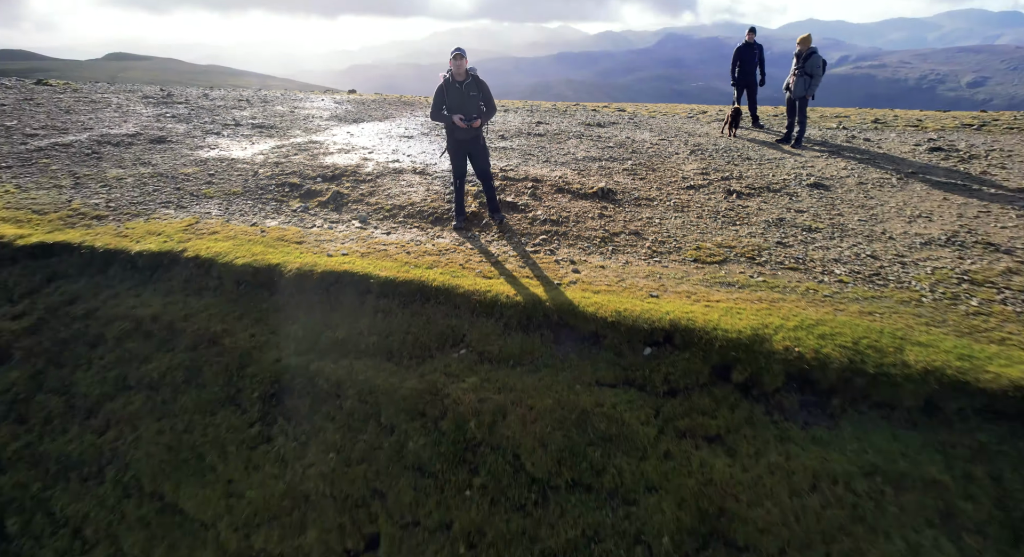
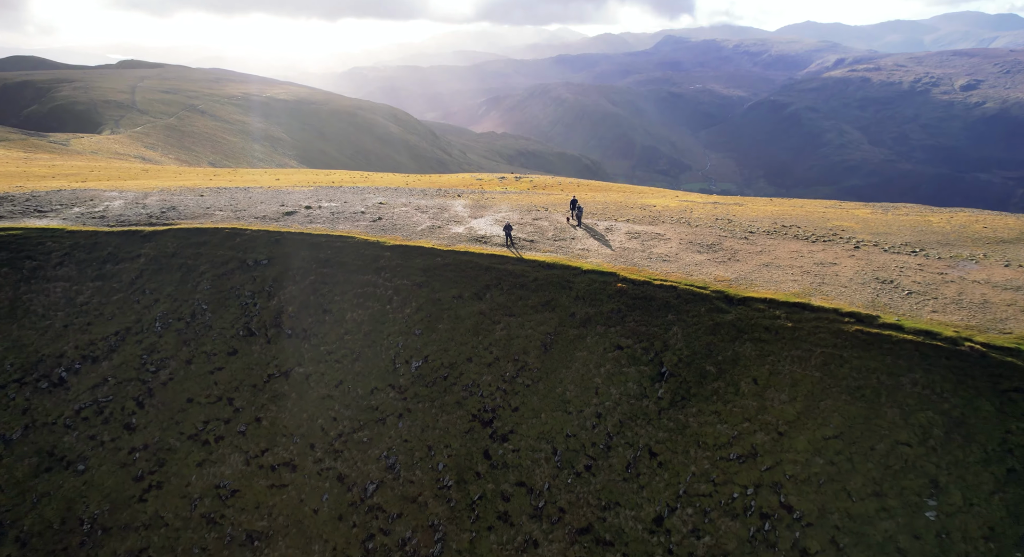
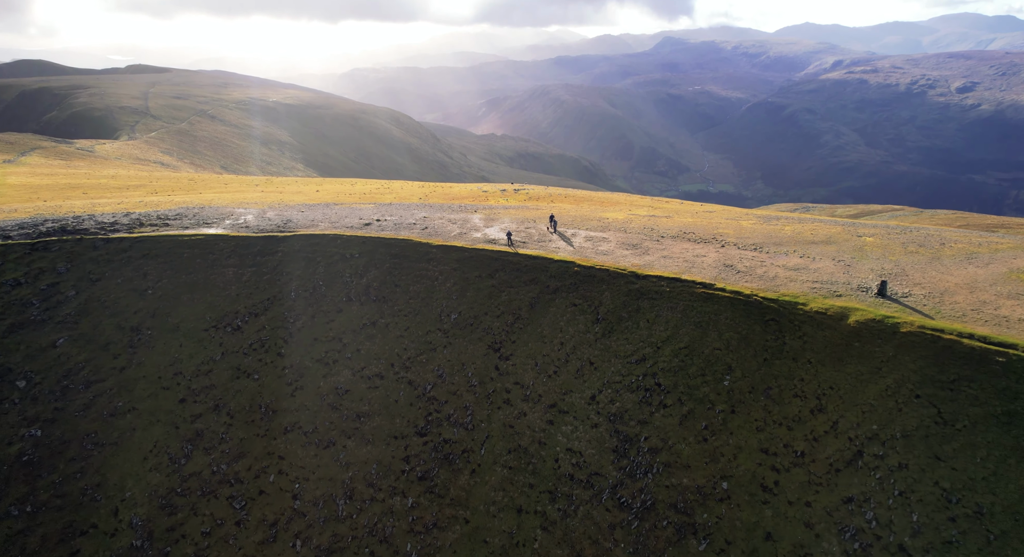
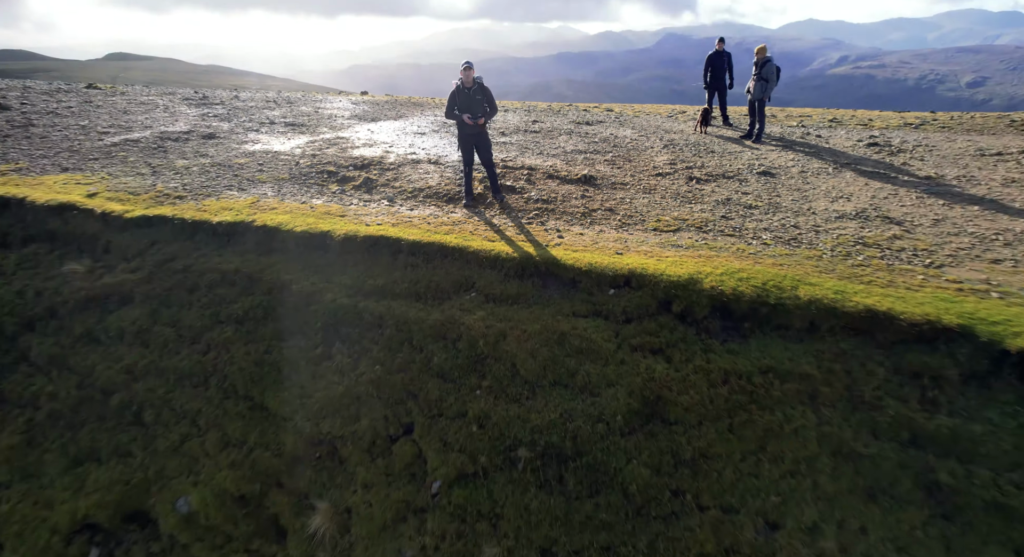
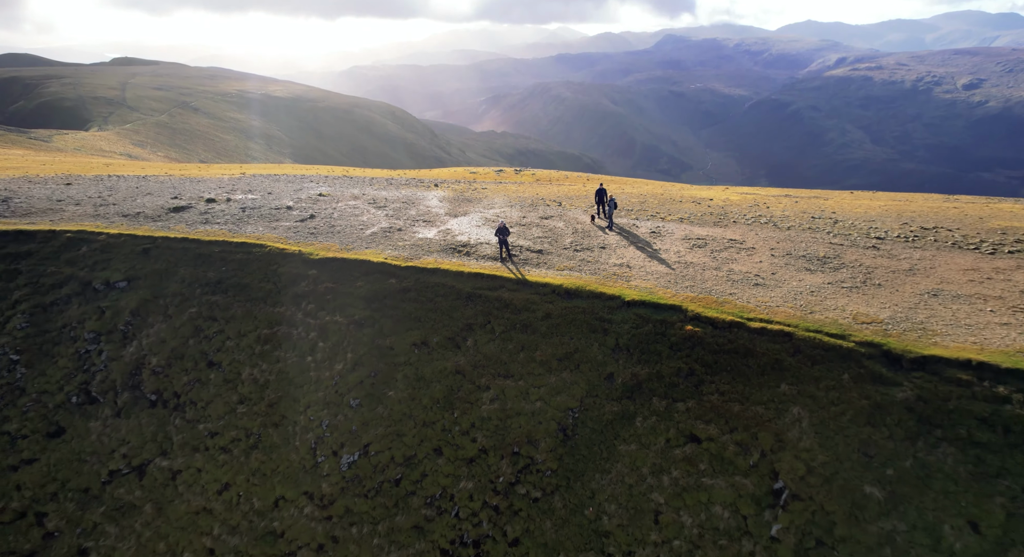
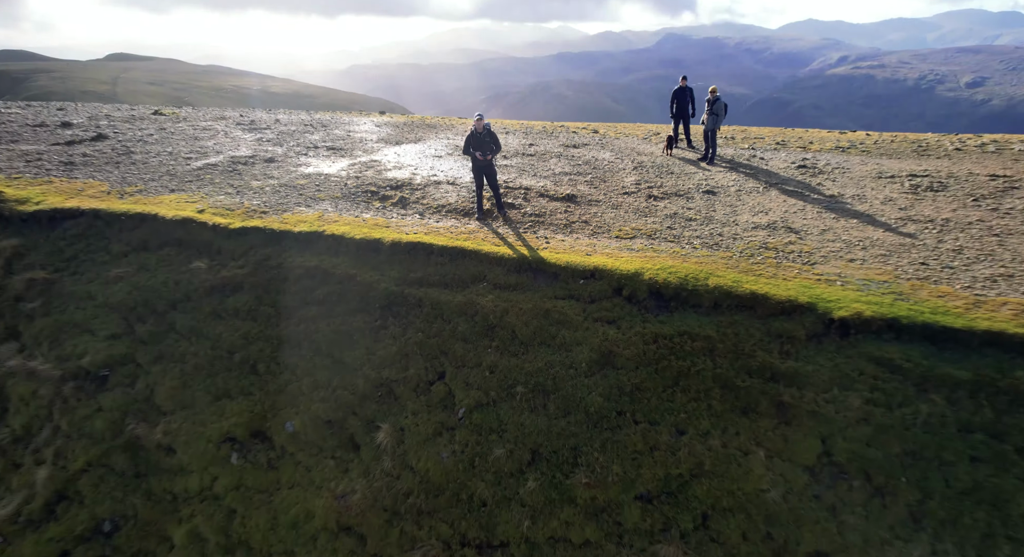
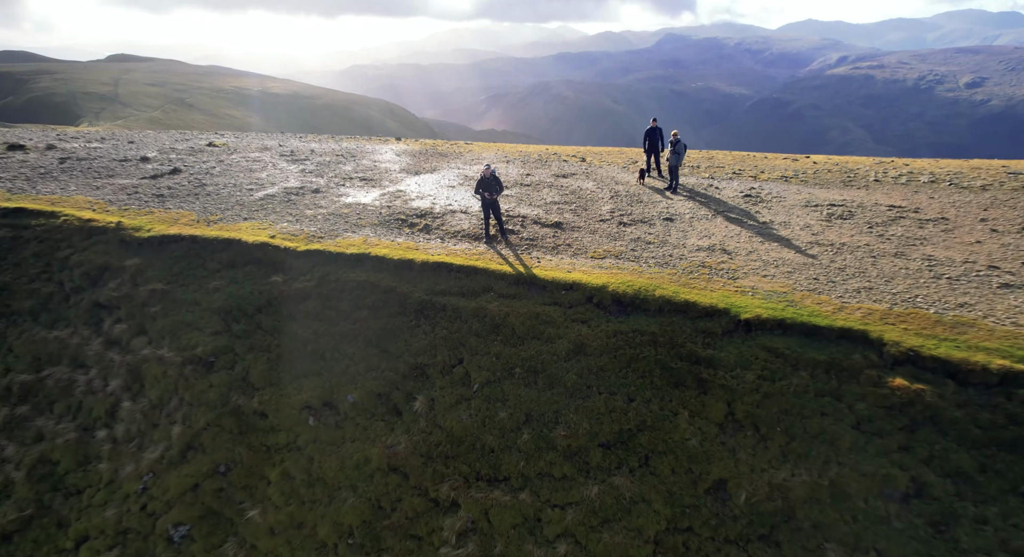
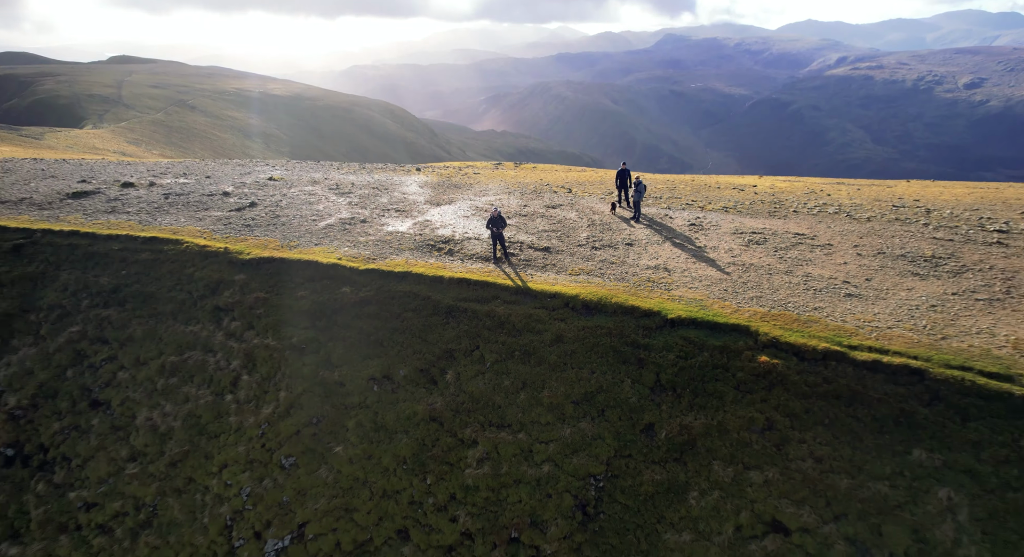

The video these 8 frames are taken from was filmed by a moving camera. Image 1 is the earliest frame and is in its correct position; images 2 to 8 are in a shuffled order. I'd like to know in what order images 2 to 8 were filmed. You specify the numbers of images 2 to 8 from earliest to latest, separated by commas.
4, 6, 7, 8, 5, 2, 3
